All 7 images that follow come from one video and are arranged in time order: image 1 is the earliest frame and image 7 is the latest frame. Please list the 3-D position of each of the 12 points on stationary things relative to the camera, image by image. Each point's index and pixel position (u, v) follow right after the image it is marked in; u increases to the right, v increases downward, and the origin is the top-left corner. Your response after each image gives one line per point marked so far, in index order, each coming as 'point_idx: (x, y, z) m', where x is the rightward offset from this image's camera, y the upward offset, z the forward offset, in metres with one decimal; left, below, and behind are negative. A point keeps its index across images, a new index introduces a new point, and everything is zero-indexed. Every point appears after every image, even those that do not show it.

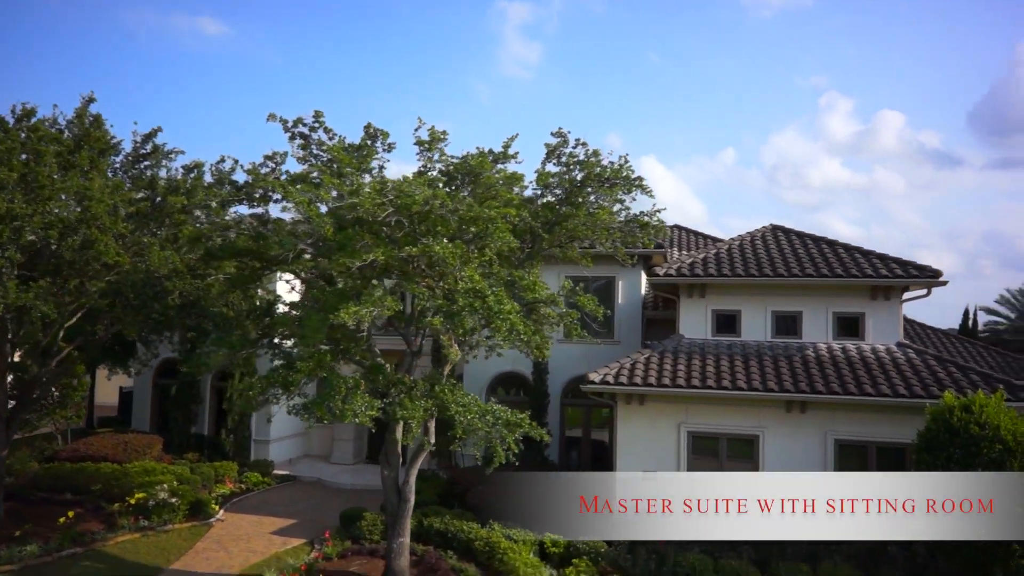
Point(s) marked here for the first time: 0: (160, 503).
0: (-6.9, -4.3, +14.0) m
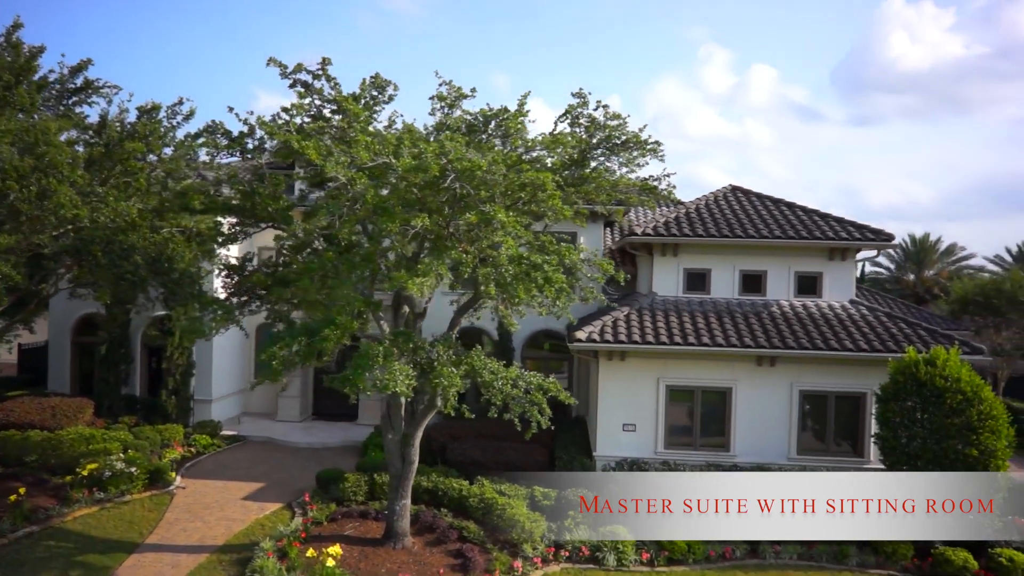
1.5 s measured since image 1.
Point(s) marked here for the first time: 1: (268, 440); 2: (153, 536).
0: (-7.3, -3.5, +13.1) m
1: (-5.9, -3.7, +17.2) m
2: (-5.9, -4.1, +11.6) m
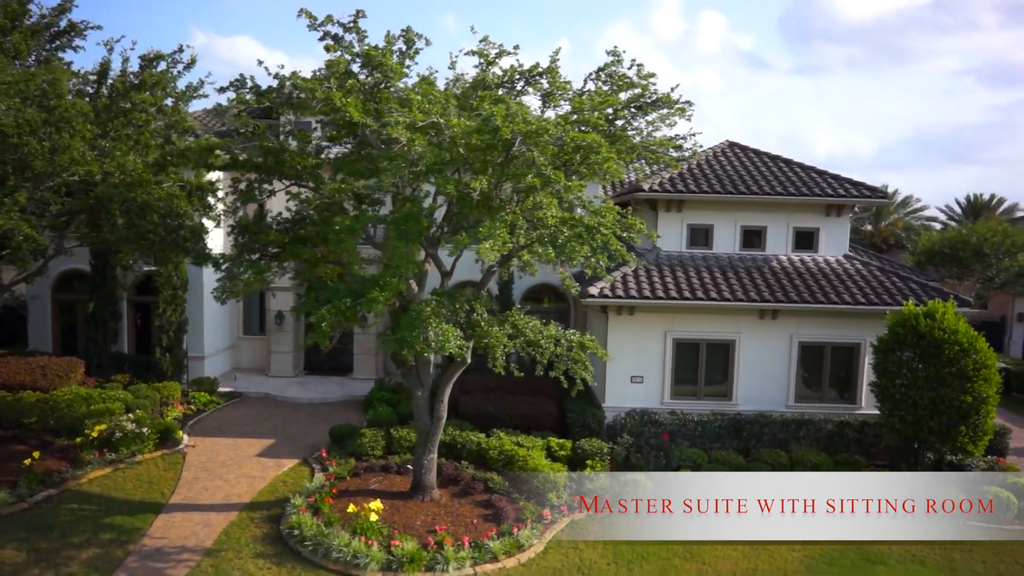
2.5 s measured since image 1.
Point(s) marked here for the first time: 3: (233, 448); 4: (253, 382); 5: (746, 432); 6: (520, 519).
0: (-7.0, -2.7, +12.9) m
1: (-5.9, -2.6, +17.1) m
2: (-5.5, -3.4, +11.6) m
3: (-5.4, -3.1, +13.7) m
4: (-6.6, -2.4, +18.1) m
5: (+4.4, -2.7, +13.2) m
6: (+0.1, -3.5, +10.8) m
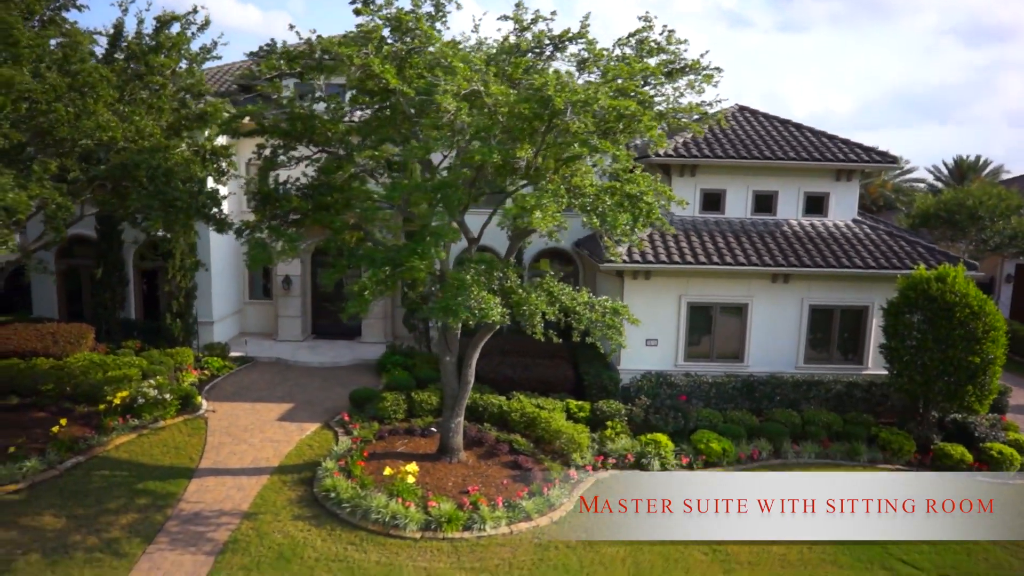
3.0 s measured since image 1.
0: (-6.6, -2.1, +13.0) m
1: (-5.7, -1.7, +17.2) m
2: (-5.1, -2.9, +11.7) m
3: (-5.1, -2.4, +13.8) m
4: (-6.4, -1.5, +18.1) m
5: (+4.7, -2.0, +13.6) m
6: (+0.6, -3.0, +11.1) m
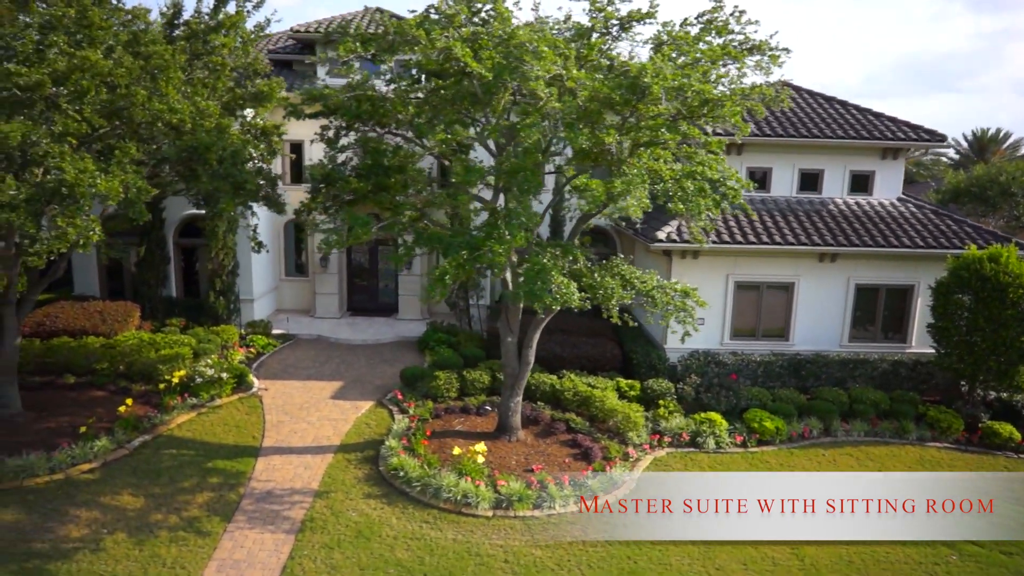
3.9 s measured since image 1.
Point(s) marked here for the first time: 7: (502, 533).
0: (-5.7, -1.7, +13.1) m
1: (-4.7, -1.2, +17.3) m
2: (-4.1, -2.6, +11.9) m
3: (-4.1, -2.0, +14.0) m
4: (-5.4, -0.9, +18.2) m
5: (+5.7, -1.6, +13.8) m
6: (+1.5, -2.7, +11.3) m
7: (-0.1, -3.3, +9.4) m
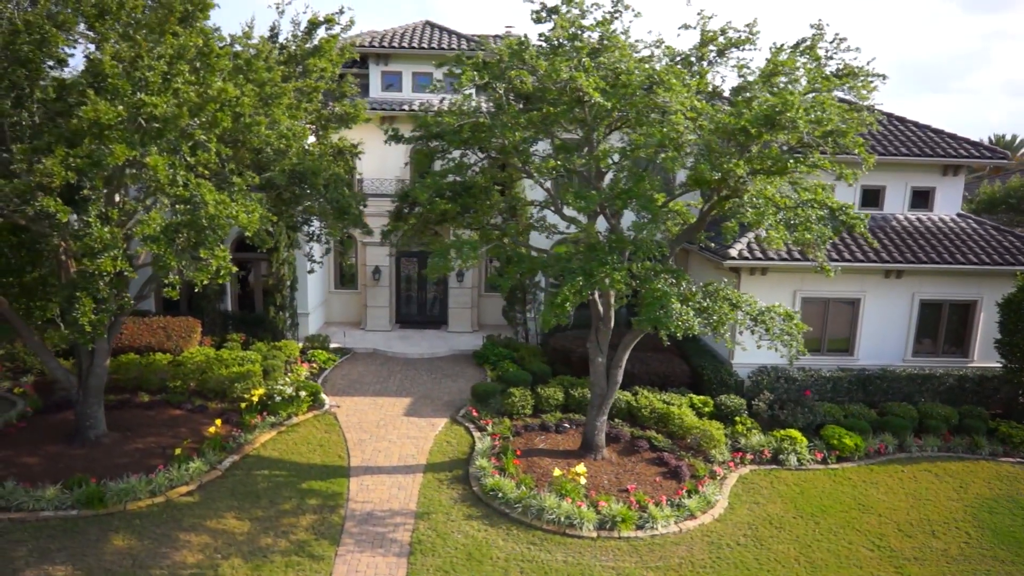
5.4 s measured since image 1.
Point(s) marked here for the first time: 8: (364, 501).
0: (-4.2, -2.1, +13.2) m
1: (-3.4, -1.5, +17.4) m
2: (-2.7, -2.9, +12.0) m
3: (-2.7, -2.4, +14.1) m
4: (-4.1, -1.3, +18.3) m
5: (+7.1, -1.9, +13.9) m
6: (+3.0, -3.0, +11.4) m
7: (+1.3, -3.6, +9.5) m
8: (-2.3, -3.2, +10.7) m
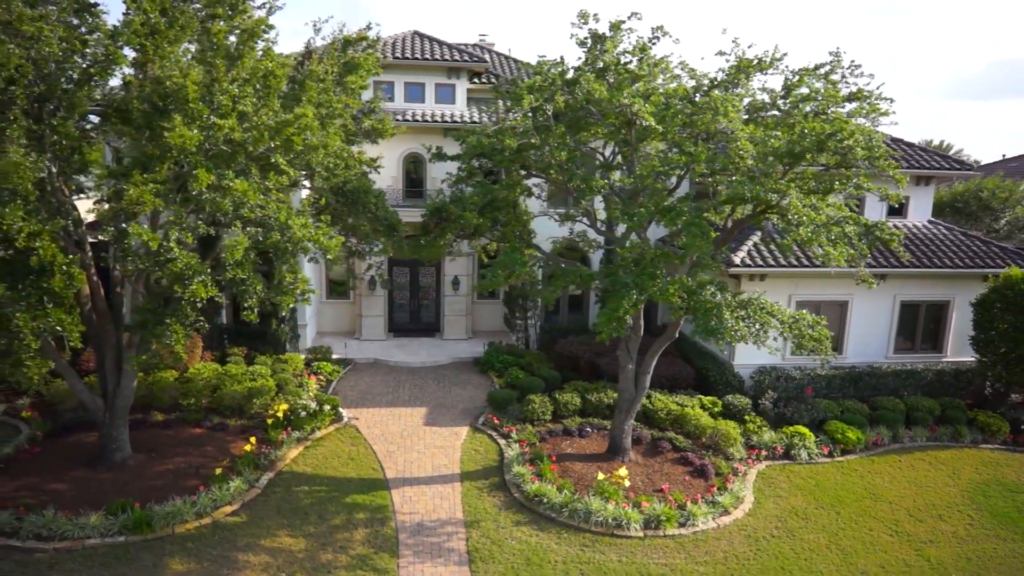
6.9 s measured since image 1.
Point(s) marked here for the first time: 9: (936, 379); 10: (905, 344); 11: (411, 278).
0: (-3.8, -2.3, +13.1) m
1: (-3.3, -1.8, +17.4) m
2: (-2.1, -3.1, +12.1) m
3: (-2.3, -2.6, +14.2) m
4: (-4.1, -1.5, +18.2) m
5: (+7.4, -2.0, +15.0) m
6: (+3.6, -3.2, +12.0) m
7: (+2.1, -3.8, +10.0) m
8: (-1.6, -3.5, +10.9) m
9: (+9.1, -2.0, +15.2) m
10: (+8.8, -1.2, +15.9) m
11: (-2.8, +0.3, +19.6) m
